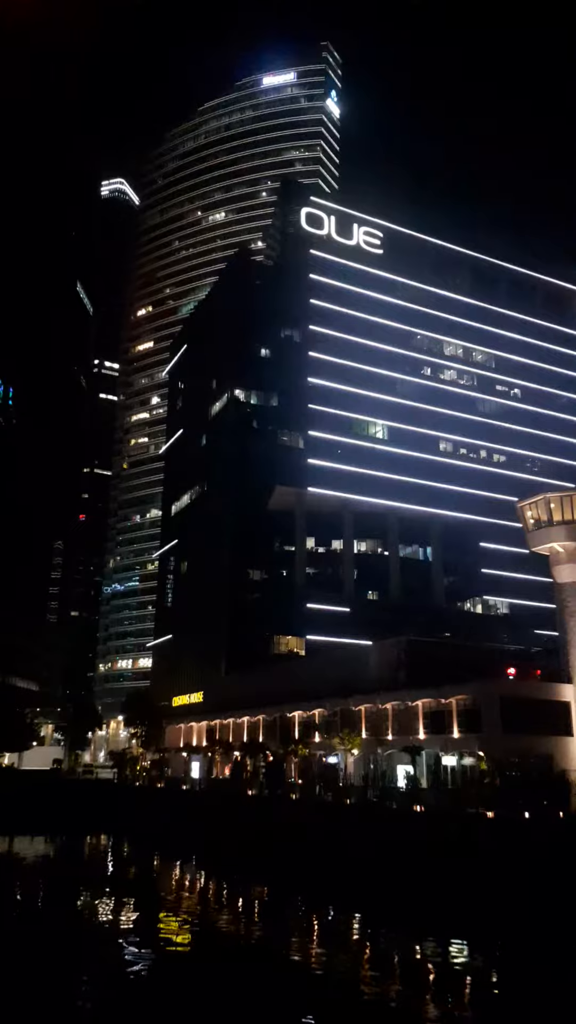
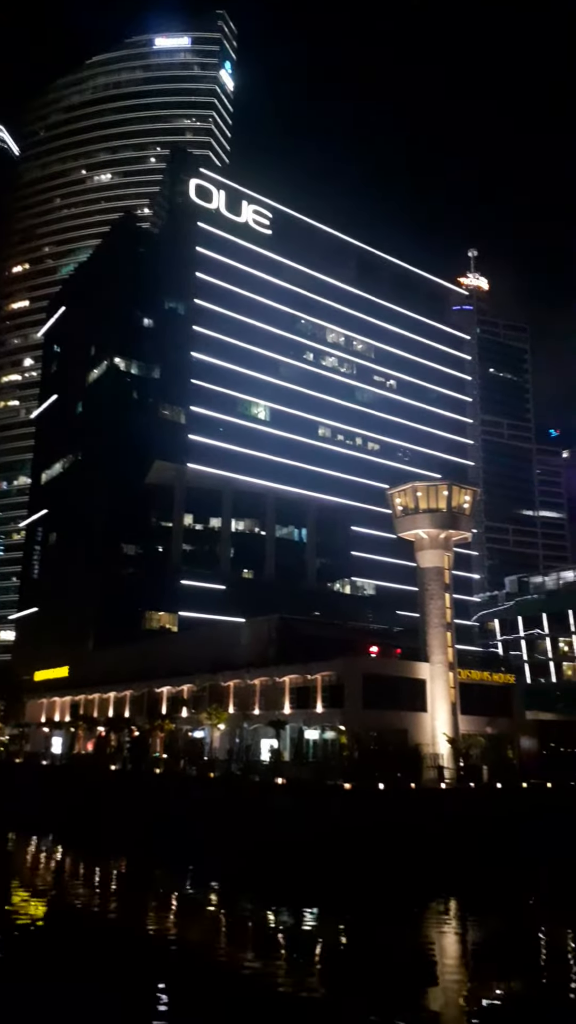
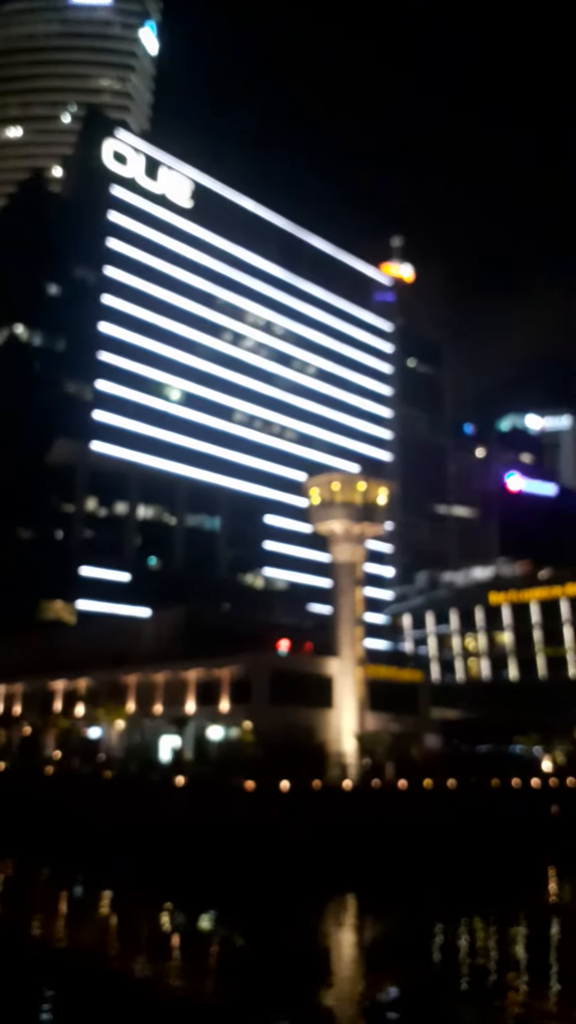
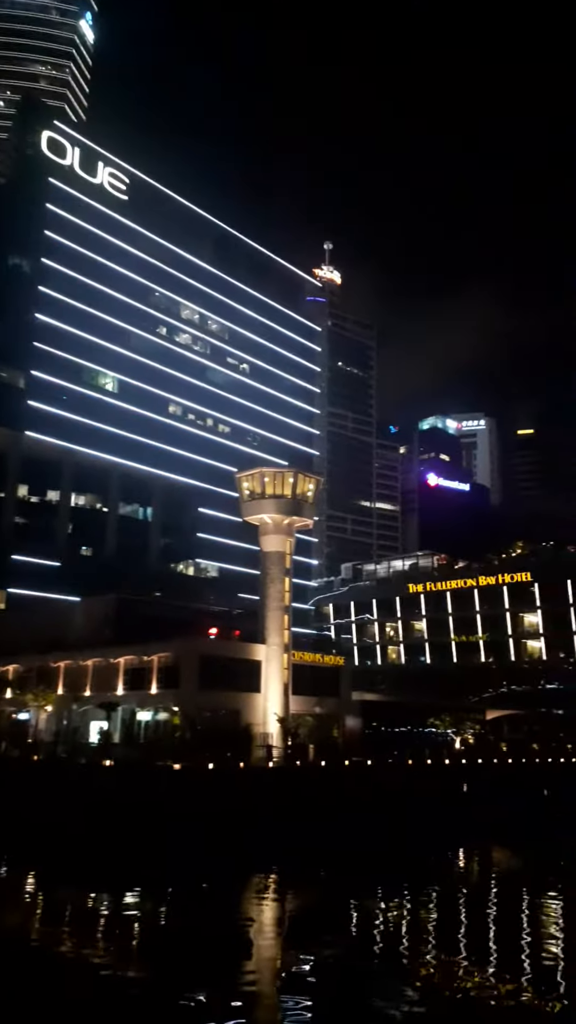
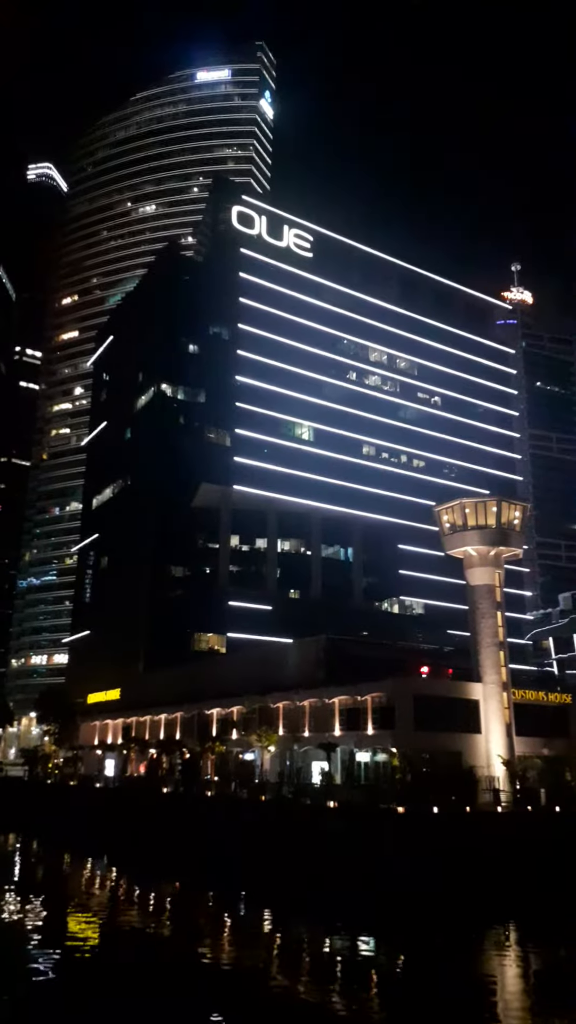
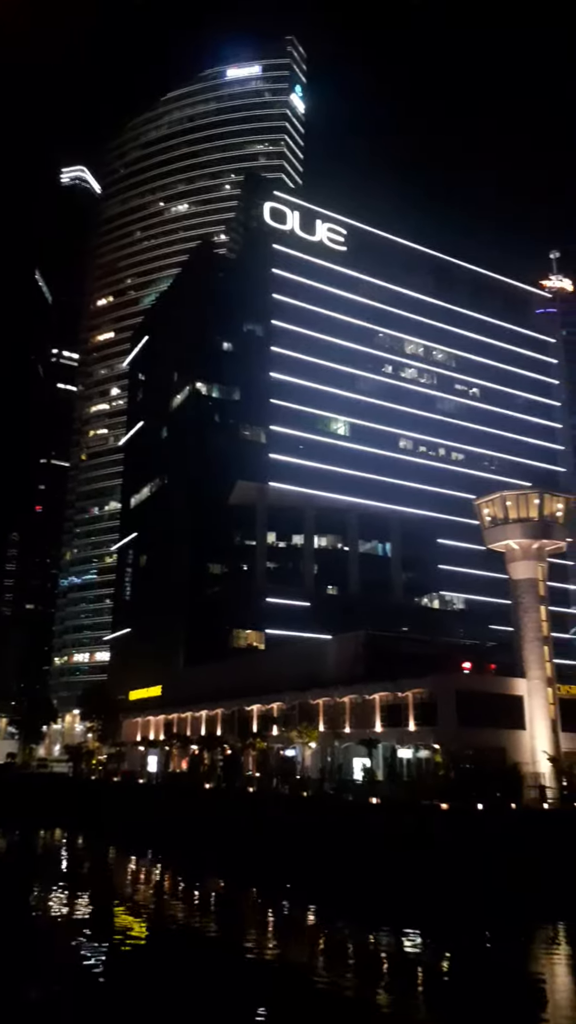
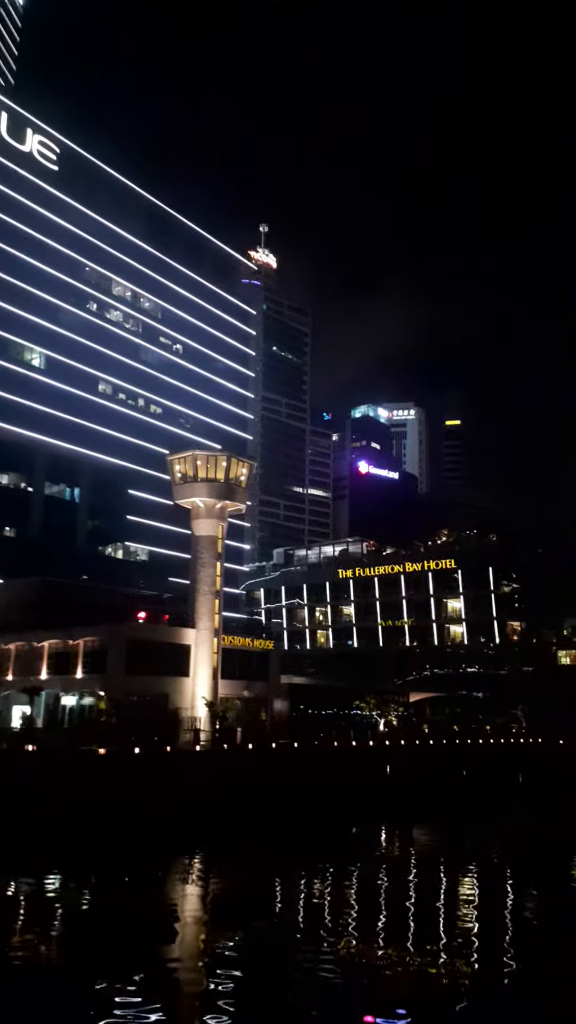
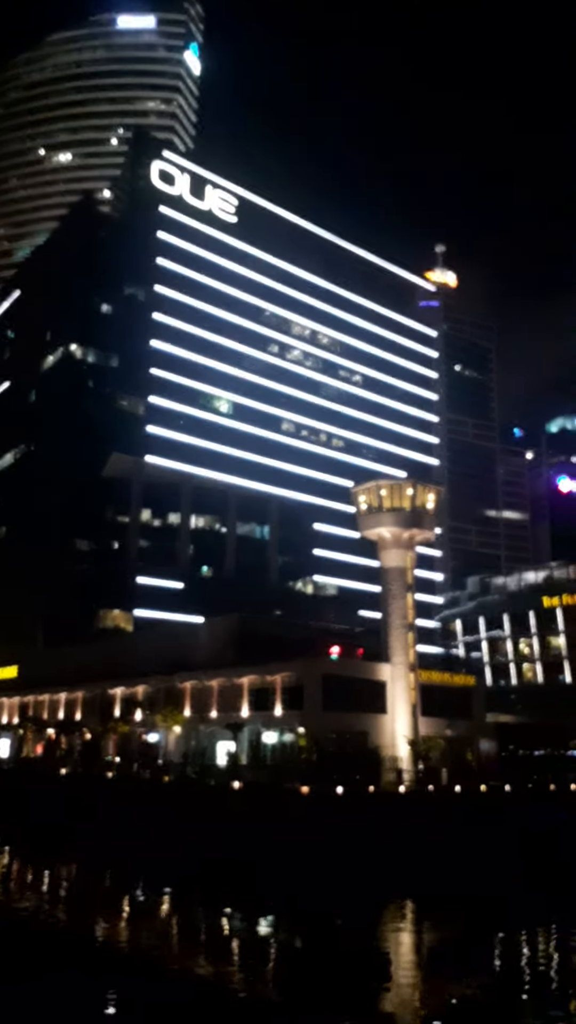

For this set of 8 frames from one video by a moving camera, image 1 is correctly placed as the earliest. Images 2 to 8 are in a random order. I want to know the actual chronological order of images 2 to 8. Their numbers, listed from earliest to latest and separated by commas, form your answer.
6, 5, 2, 8, 3, 4, 7
